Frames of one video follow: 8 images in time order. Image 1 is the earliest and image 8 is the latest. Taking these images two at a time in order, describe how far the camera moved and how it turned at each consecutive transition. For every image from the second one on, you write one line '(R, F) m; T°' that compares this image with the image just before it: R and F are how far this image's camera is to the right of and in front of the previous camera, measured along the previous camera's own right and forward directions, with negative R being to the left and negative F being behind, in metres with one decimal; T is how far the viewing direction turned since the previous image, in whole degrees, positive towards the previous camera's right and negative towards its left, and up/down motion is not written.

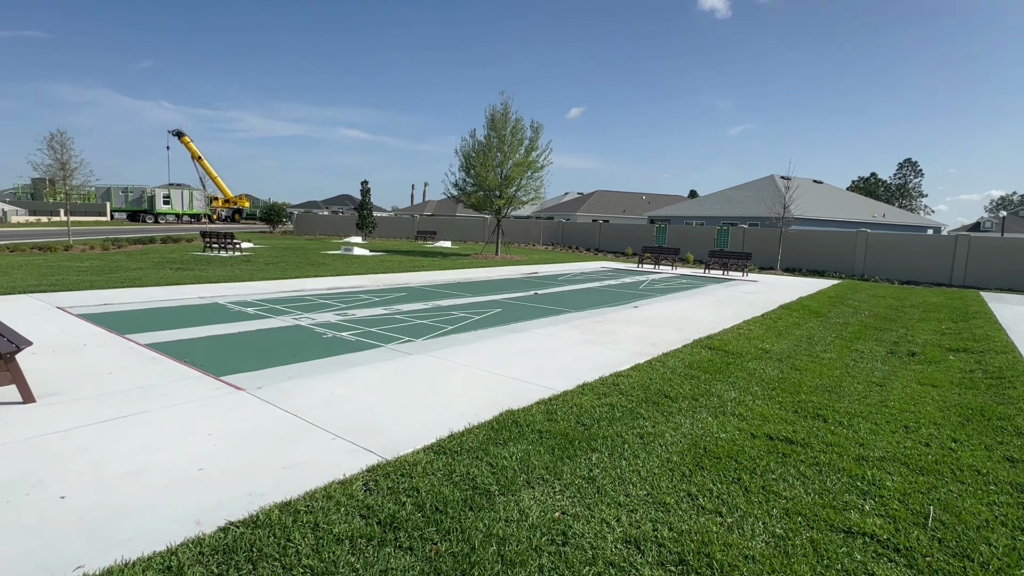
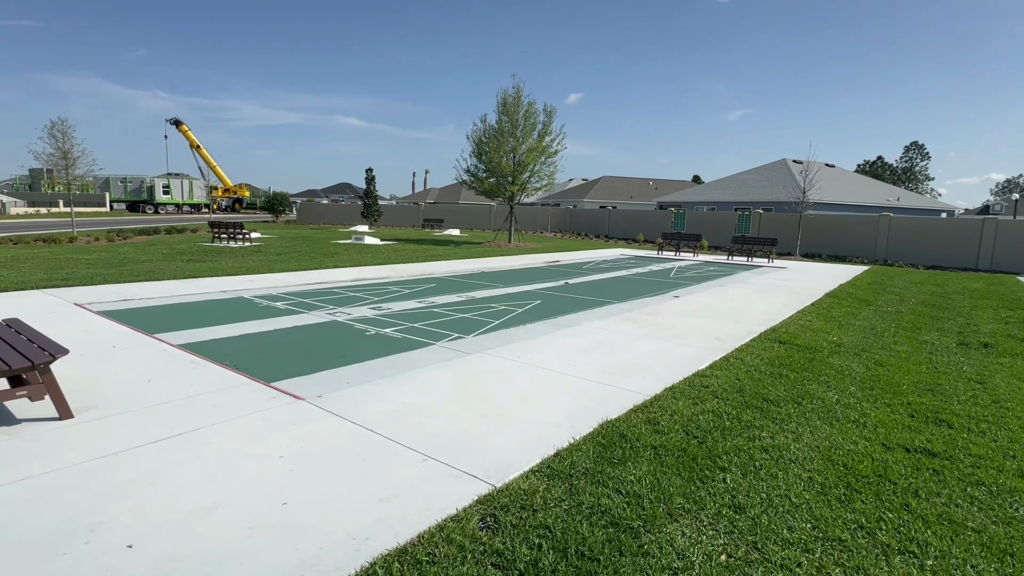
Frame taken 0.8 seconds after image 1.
(-0.8, +0.6) m; 0°
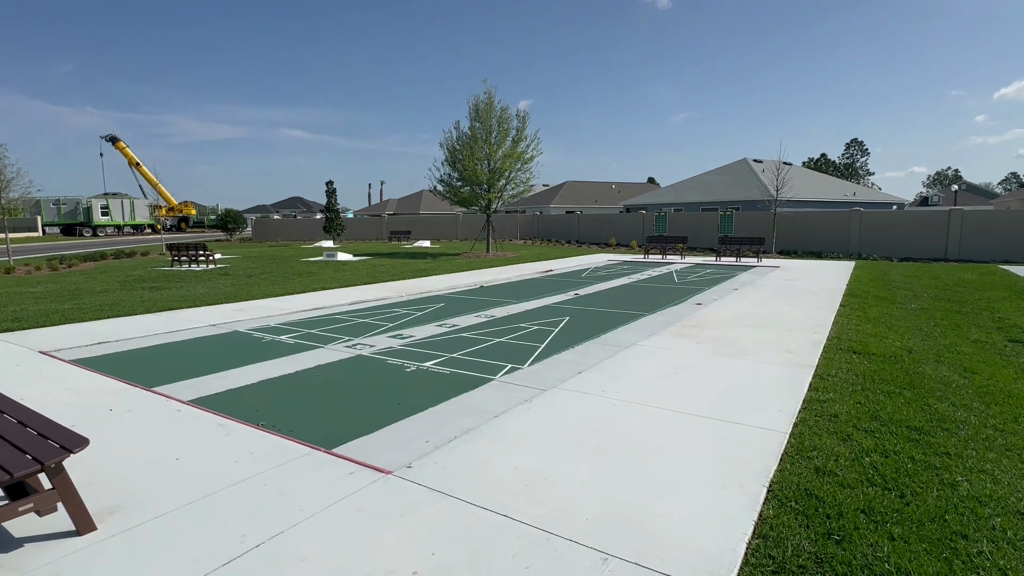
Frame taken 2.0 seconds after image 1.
(-1.2, +1.0) m; +4°
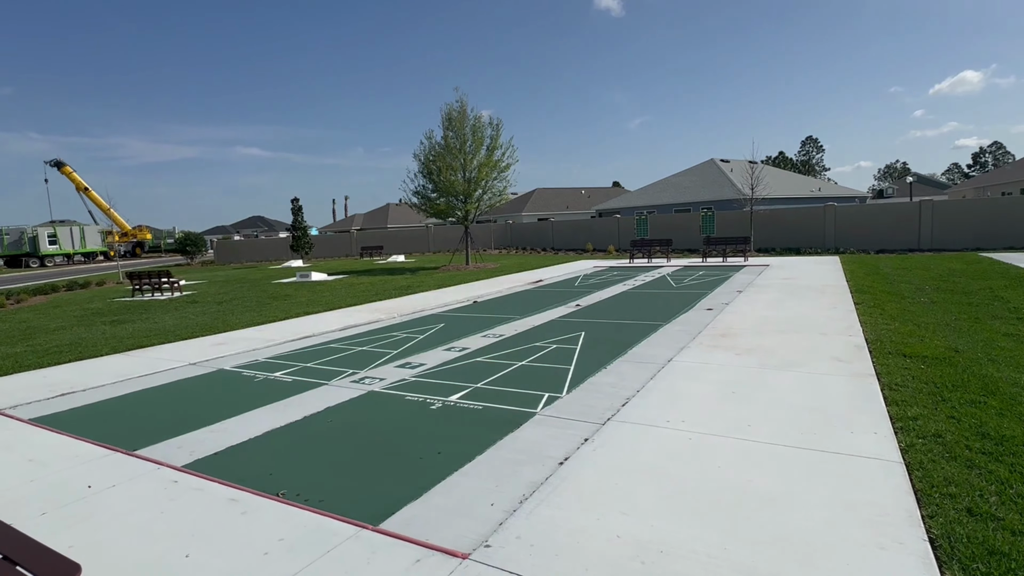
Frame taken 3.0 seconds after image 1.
(-0.7, +0.7) m; +3°
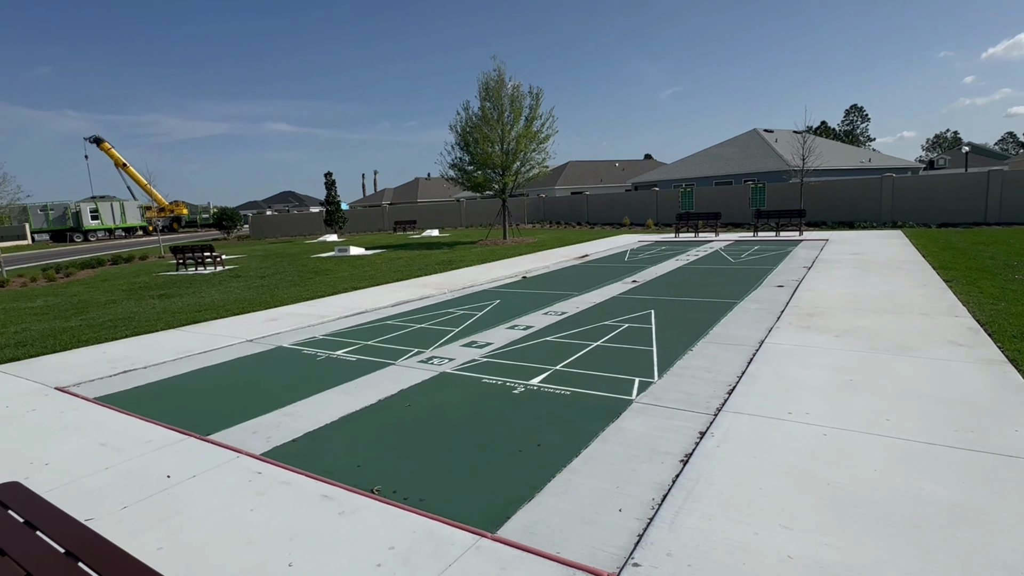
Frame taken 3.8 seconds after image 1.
(-0.6, +0.5) m; -3°
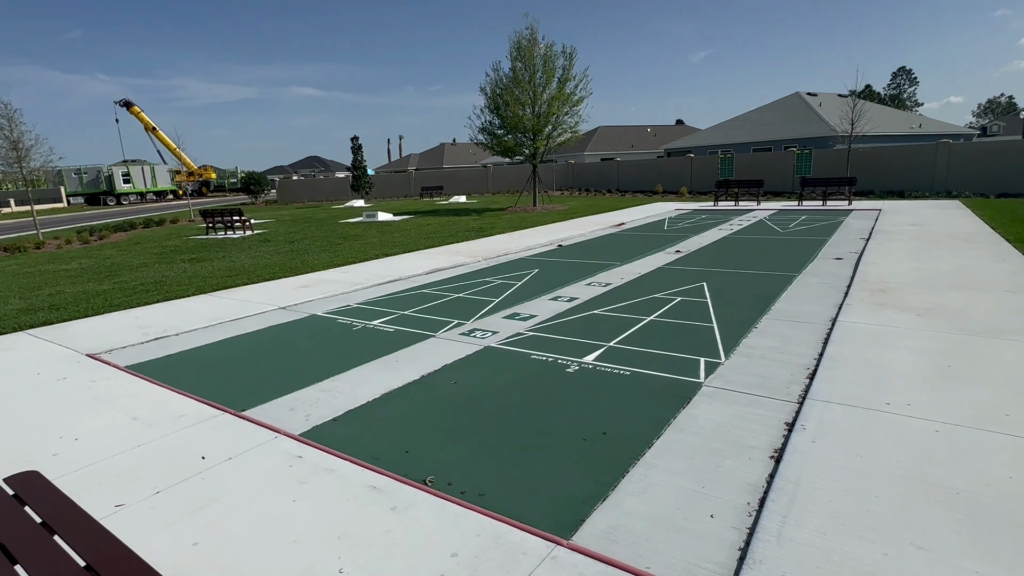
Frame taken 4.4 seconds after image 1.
(-0.3, +0.5) m; -2°
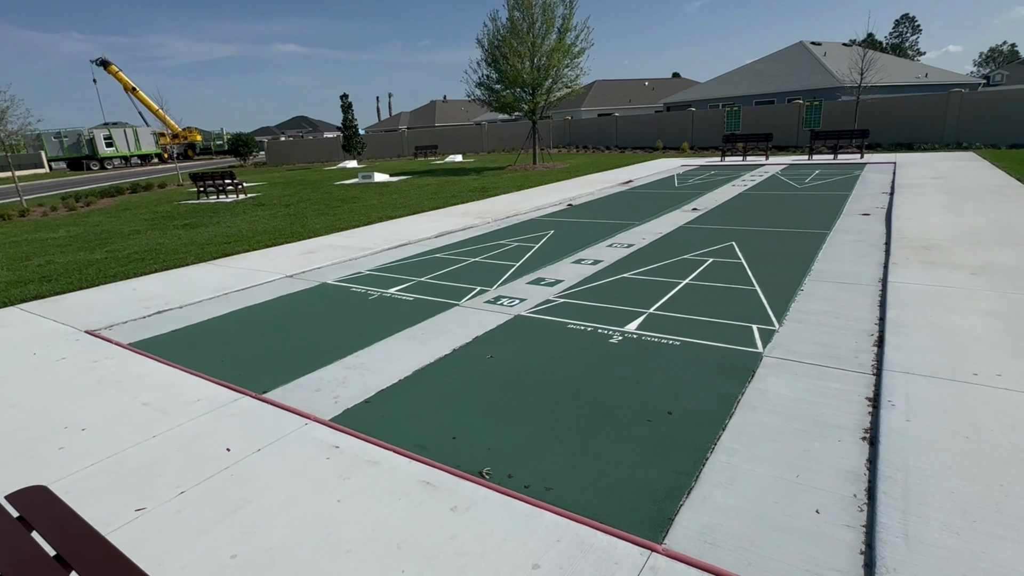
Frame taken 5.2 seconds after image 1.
(-0.4, +0.4) m; +1°
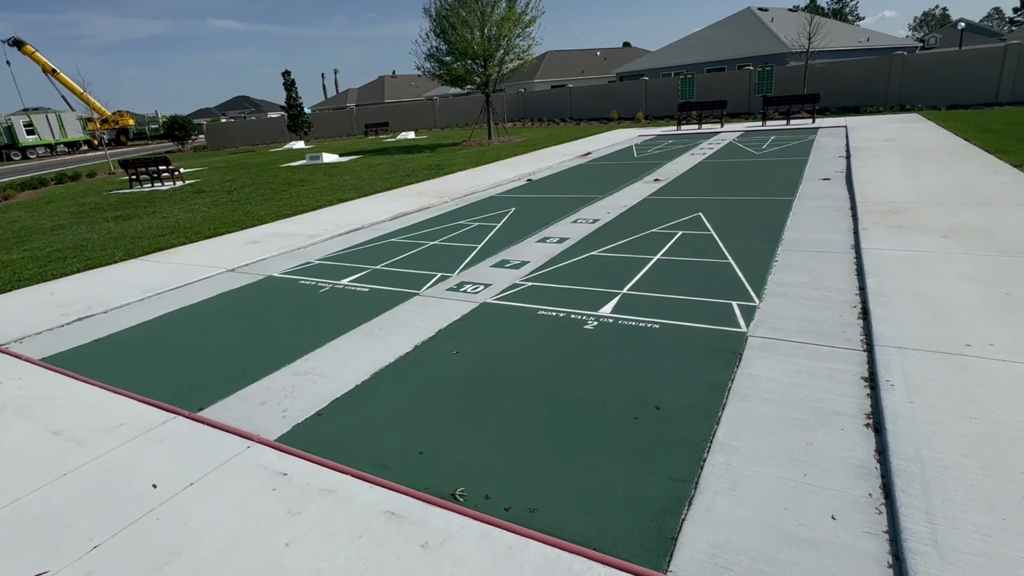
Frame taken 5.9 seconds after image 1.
(0.0, +0.4) m; +4°
